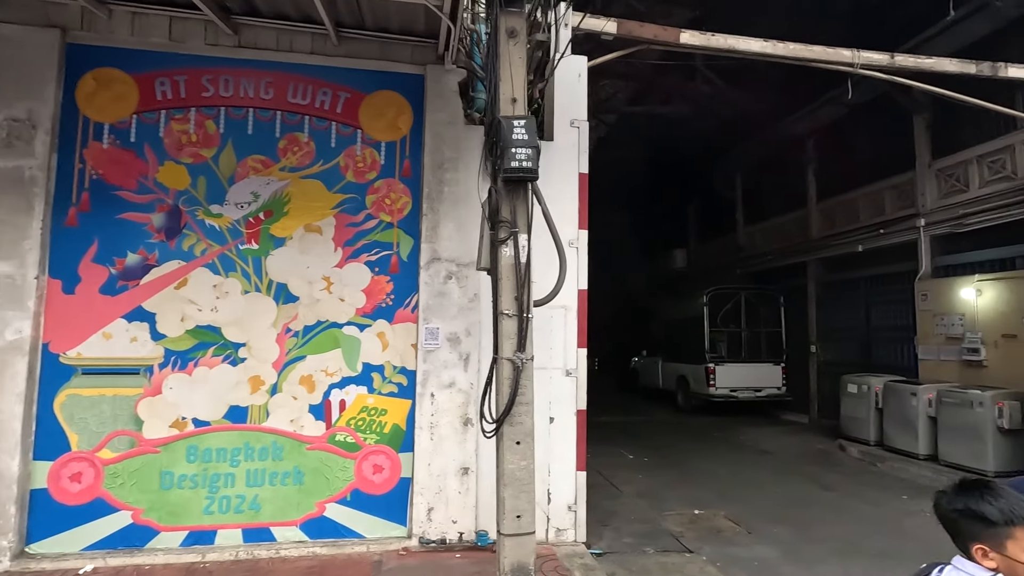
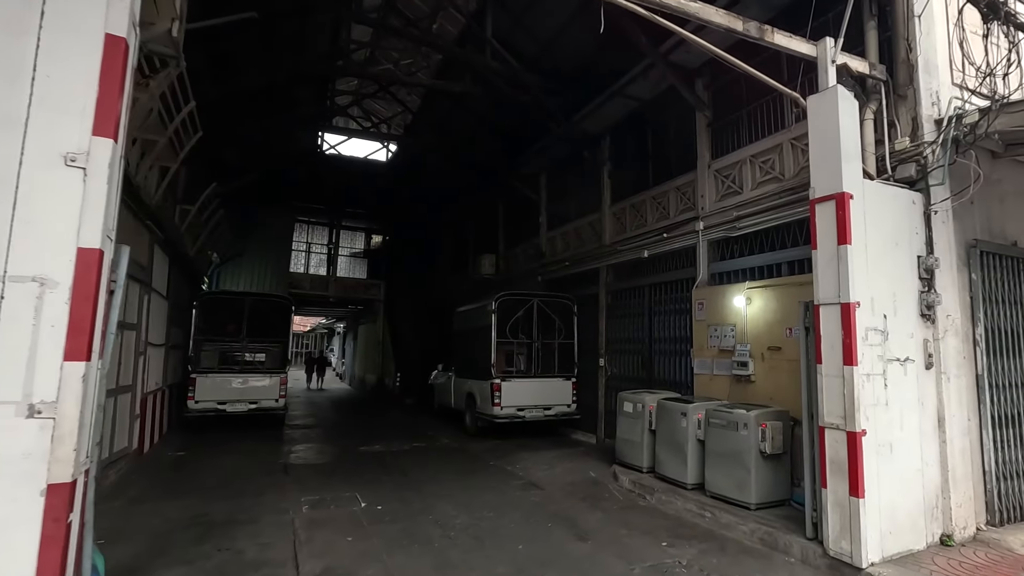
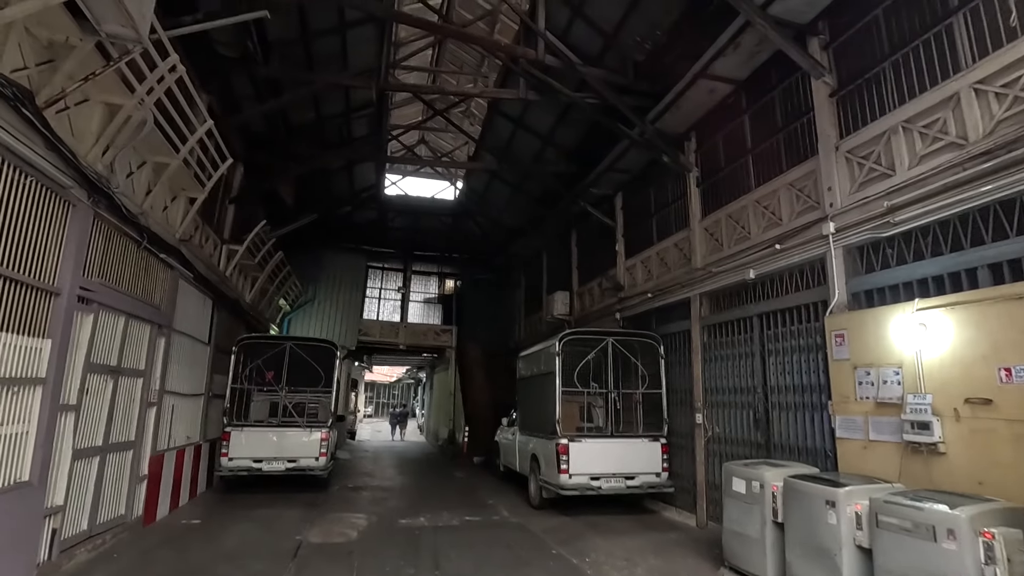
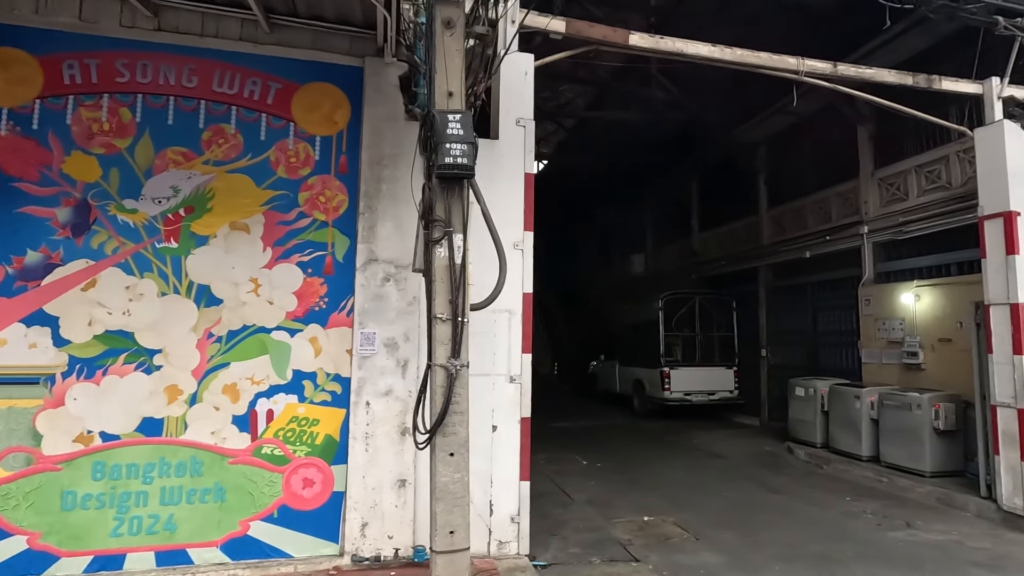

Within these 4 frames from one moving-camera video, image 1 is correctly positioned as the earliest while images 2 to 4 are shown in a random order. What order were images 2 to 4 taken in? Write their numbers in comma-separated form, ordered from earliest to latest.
4, 2, 3
